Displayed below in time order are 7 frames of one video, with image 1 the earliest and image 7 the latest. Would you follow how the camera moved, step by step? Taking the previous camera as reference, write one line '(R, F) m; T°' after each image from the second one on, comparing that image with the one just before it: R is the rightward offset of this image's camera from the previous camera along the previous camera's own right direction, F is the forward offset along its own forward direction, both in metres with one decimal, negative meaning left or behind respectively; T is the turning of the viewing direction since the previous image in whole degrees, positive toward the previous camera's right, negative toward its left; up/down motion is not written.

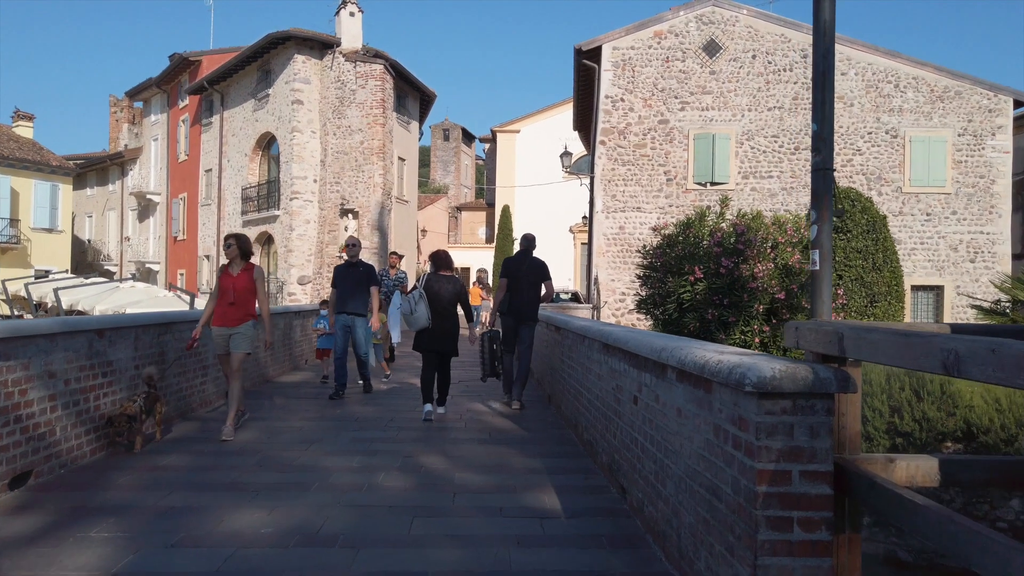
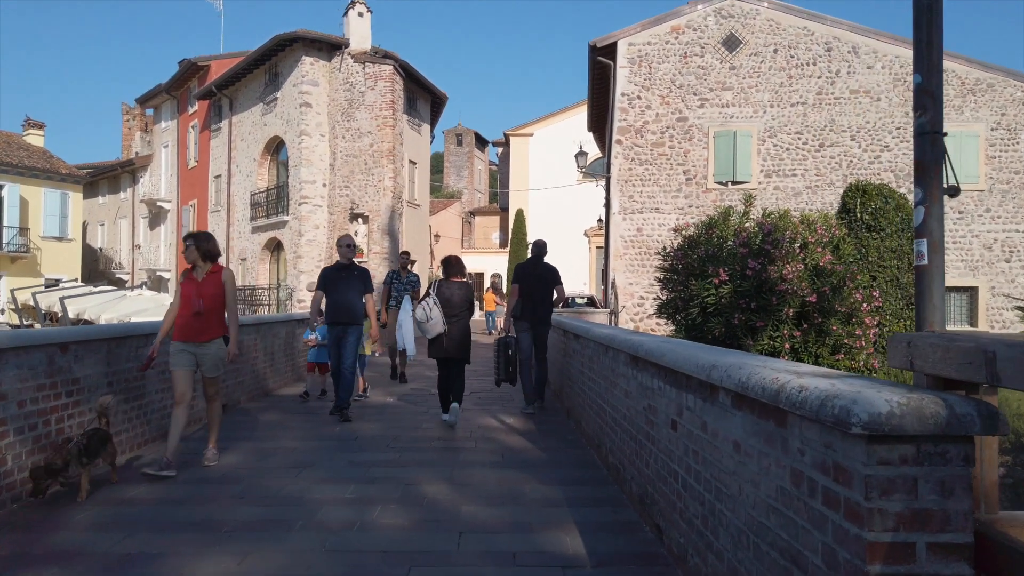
(0.0, +0.6) m; -1°
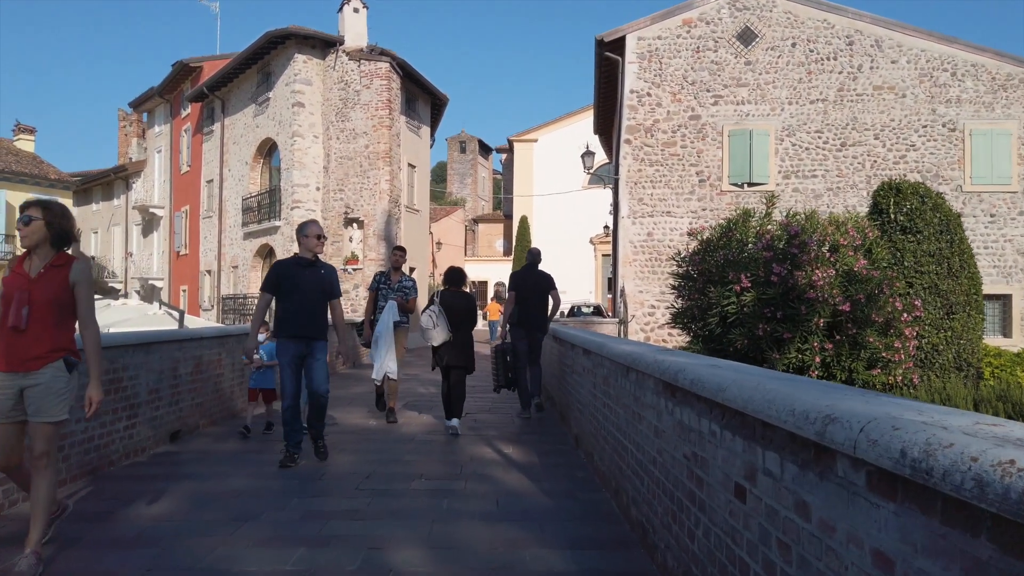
(0.0, +1.1) m; 0°
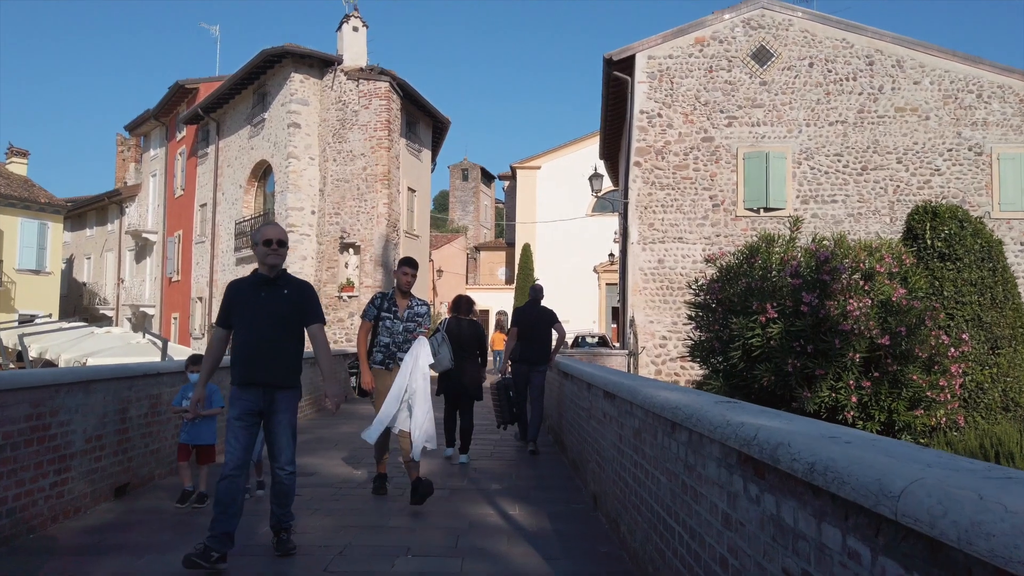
(0.0, +1.0) m; 0°
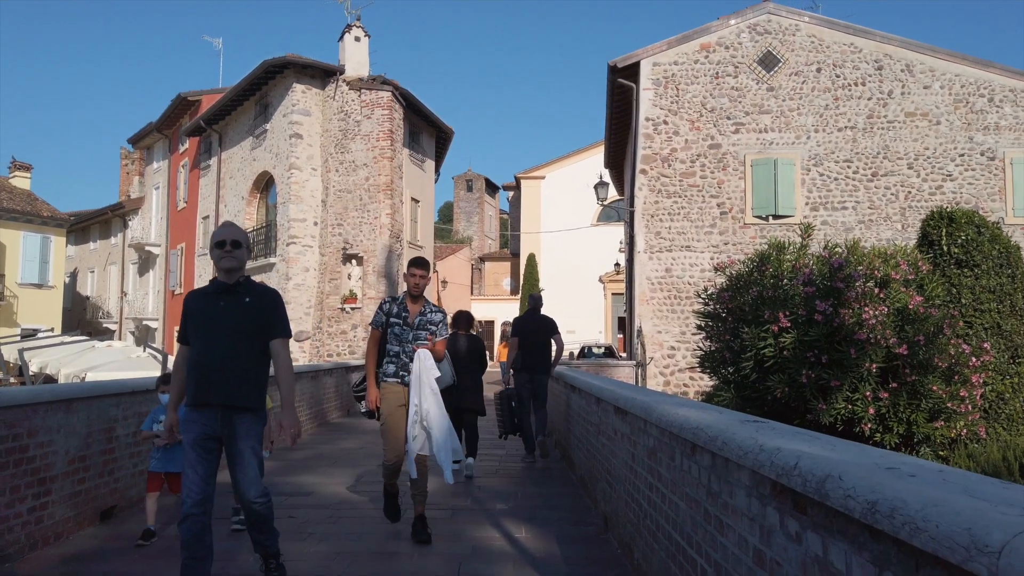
(0.0, +0.3) m; 0°
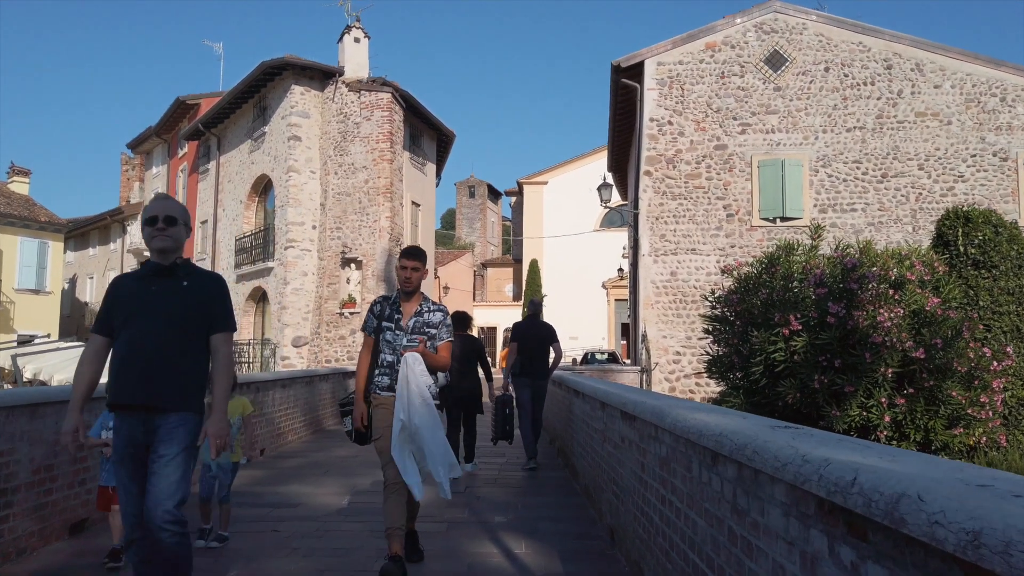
(0.0, +0.4) m; 0°
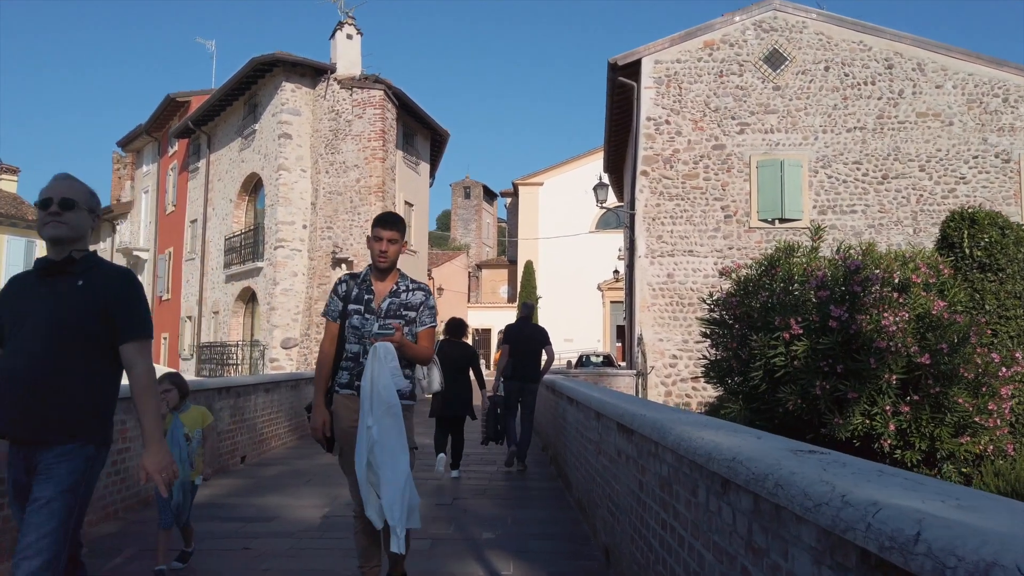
(0.0, +0.3) m; 0°
